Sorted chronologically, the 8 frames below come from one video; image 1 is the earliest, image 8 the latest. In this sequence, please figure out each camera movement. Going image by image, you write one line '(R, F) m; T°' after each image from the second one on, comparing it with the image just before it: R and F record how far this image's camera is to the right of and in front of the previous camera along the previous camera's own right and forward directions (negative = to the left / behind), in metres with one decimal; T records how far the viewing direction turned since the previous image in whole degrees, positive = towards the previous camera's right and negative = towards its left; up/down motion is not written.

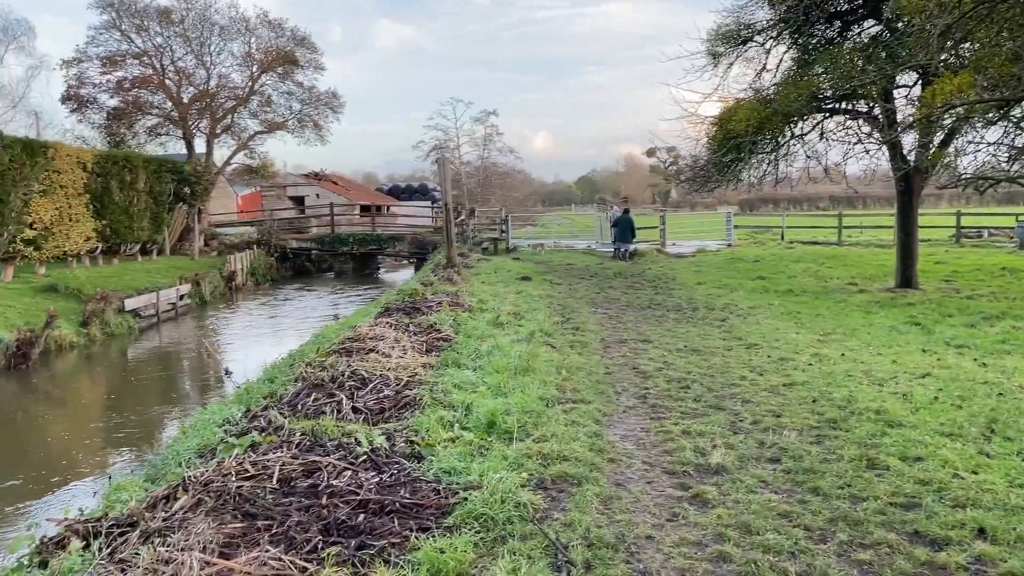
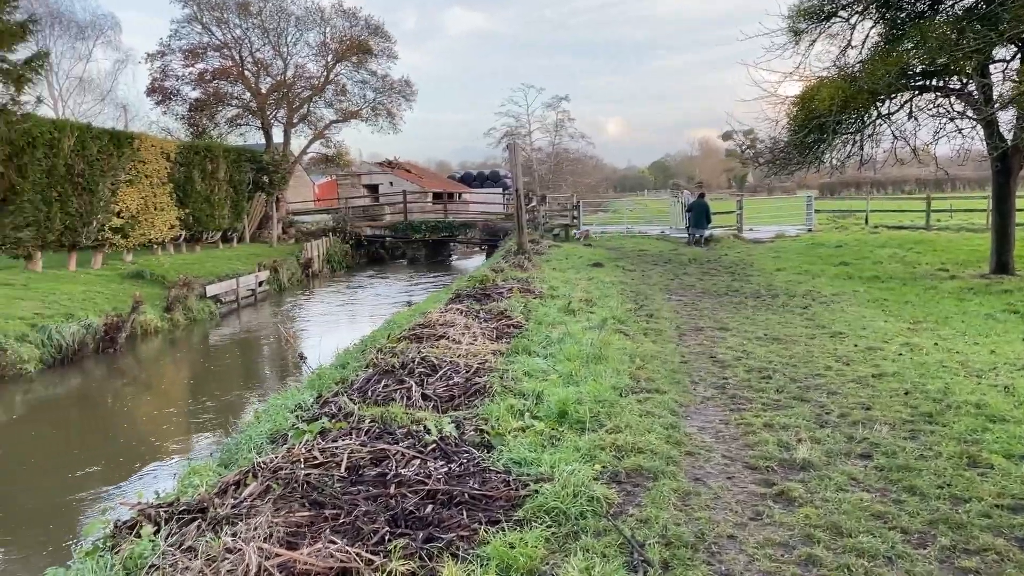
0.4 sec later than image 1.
(0.0, +0.1) m; -6°
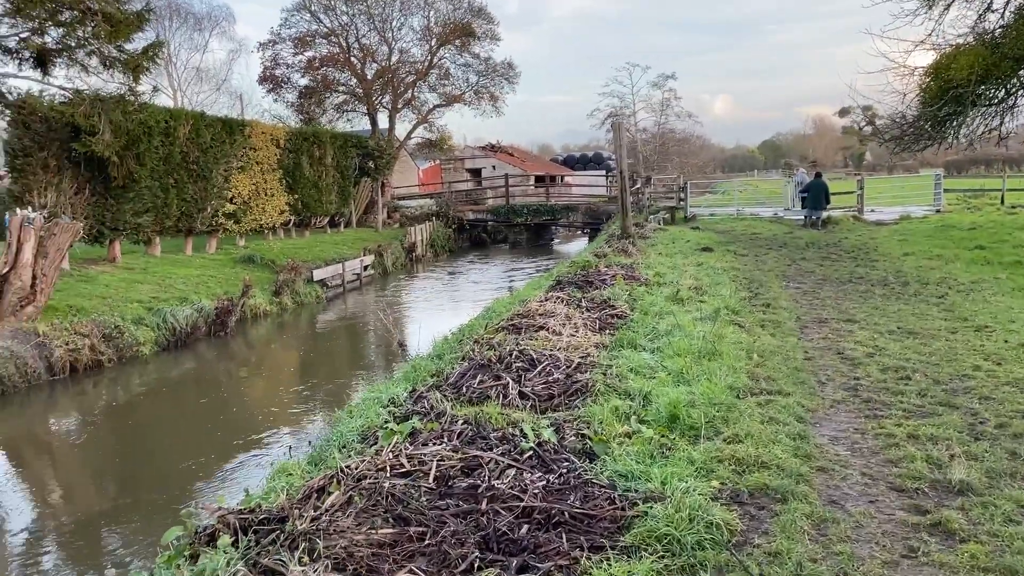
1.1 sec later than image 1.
(0.0, +0.3) m; -9°
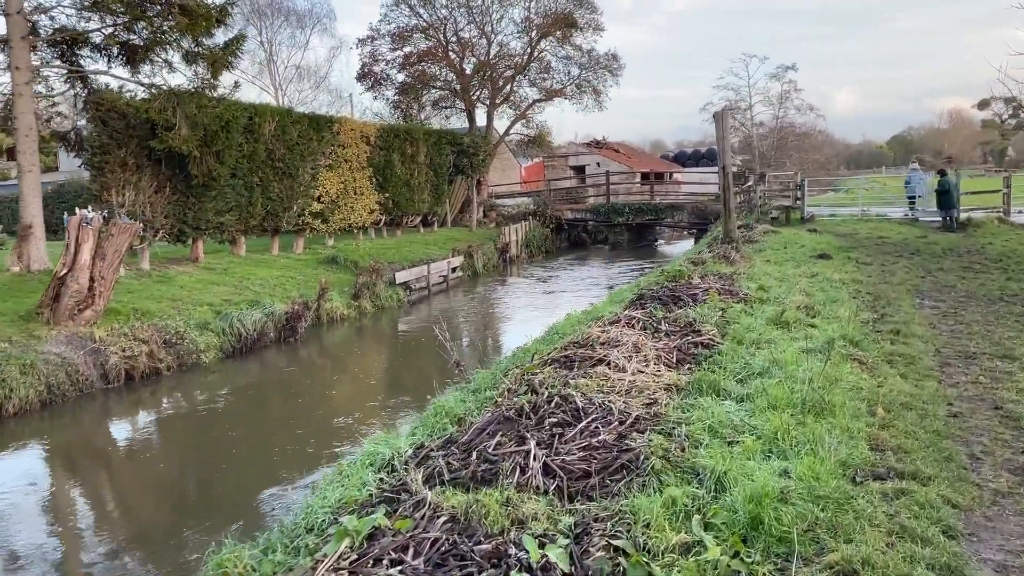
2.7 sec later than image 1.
(+0.3, +1.0) m; -9°
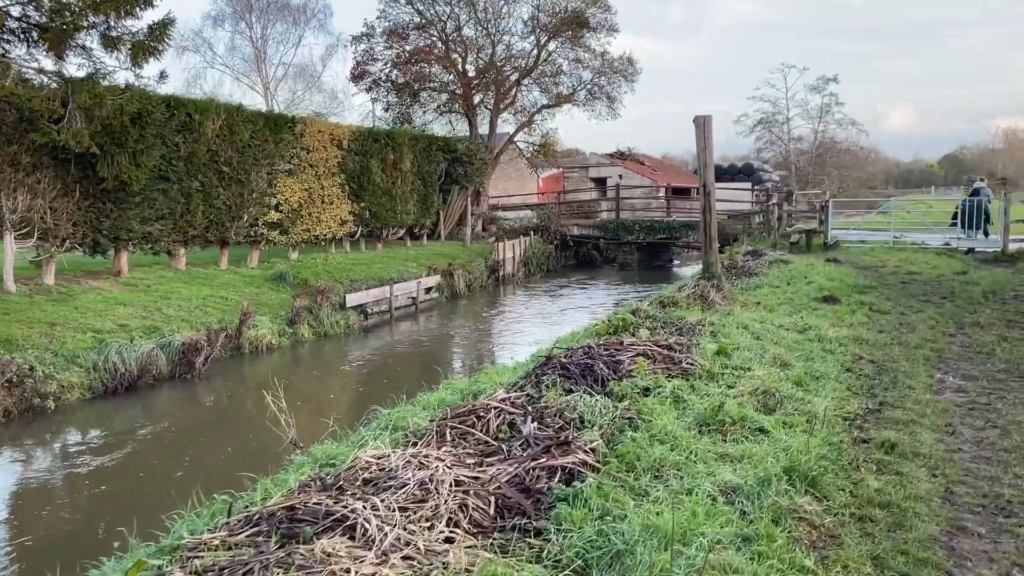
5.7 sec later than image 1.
(+1.4, +1.9) m; -3°
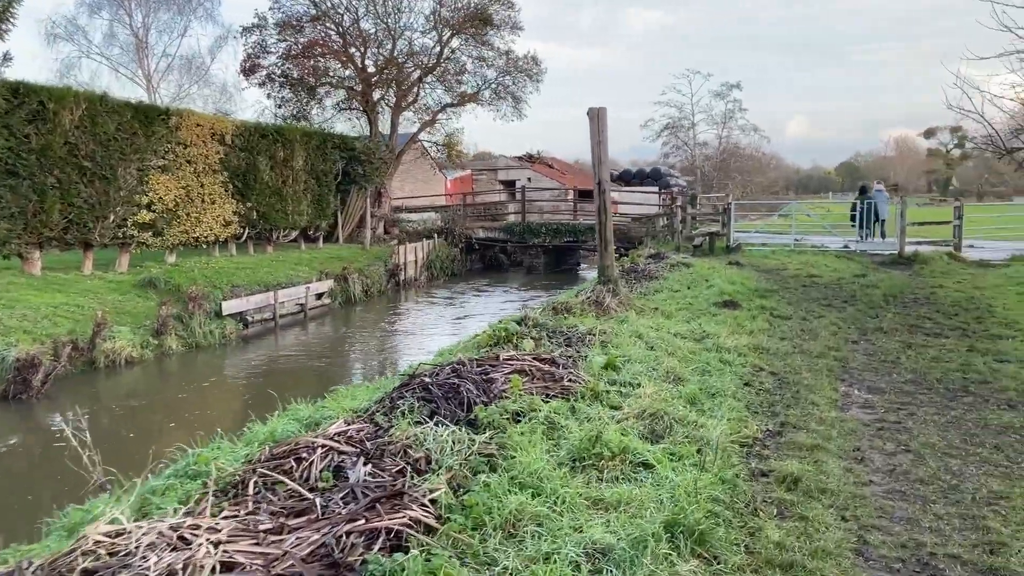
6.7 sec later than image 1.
(+0.4, +0.8) m; +7°
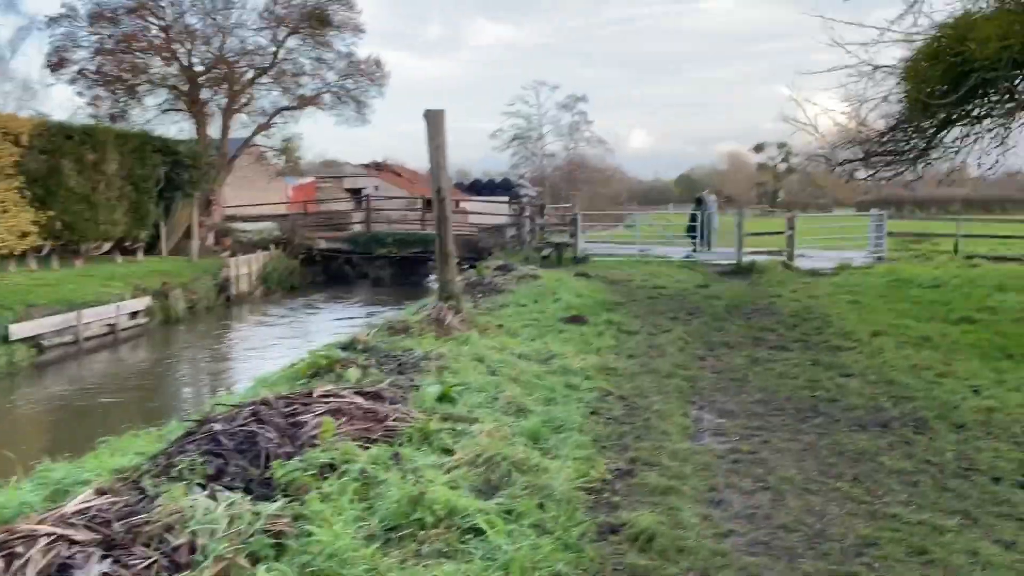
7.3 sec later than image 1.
(+0.2, +0.6) m; +12°
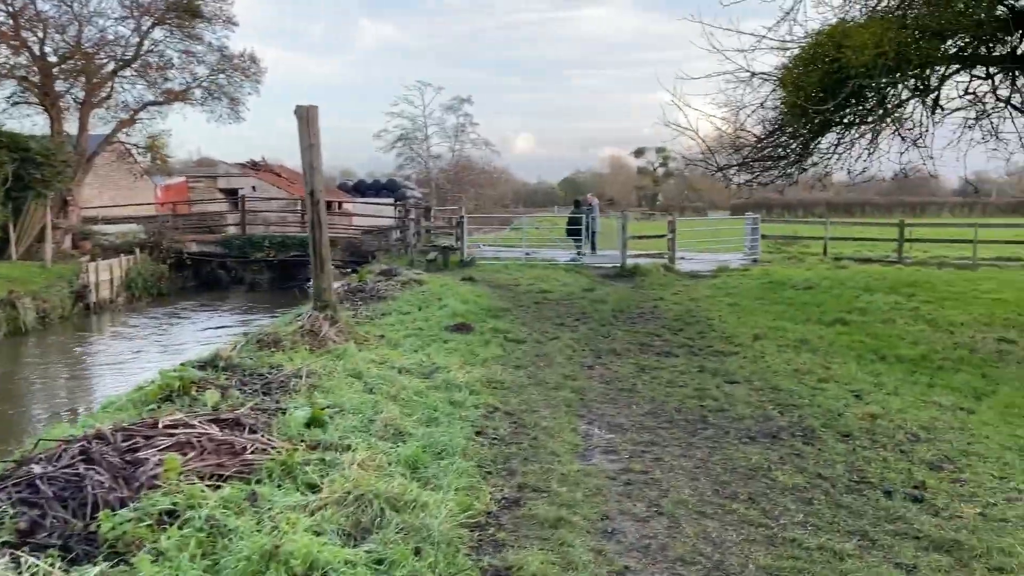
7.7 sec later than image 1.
(+0.1, +0.3) m; +9°
